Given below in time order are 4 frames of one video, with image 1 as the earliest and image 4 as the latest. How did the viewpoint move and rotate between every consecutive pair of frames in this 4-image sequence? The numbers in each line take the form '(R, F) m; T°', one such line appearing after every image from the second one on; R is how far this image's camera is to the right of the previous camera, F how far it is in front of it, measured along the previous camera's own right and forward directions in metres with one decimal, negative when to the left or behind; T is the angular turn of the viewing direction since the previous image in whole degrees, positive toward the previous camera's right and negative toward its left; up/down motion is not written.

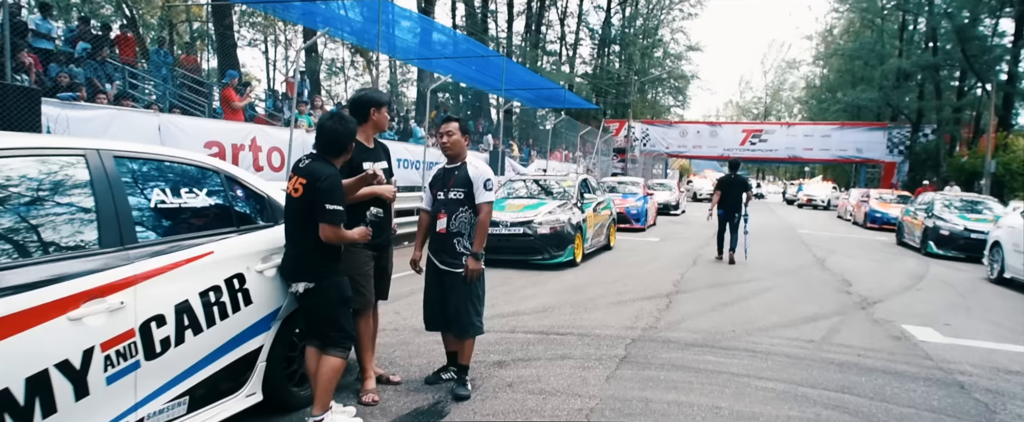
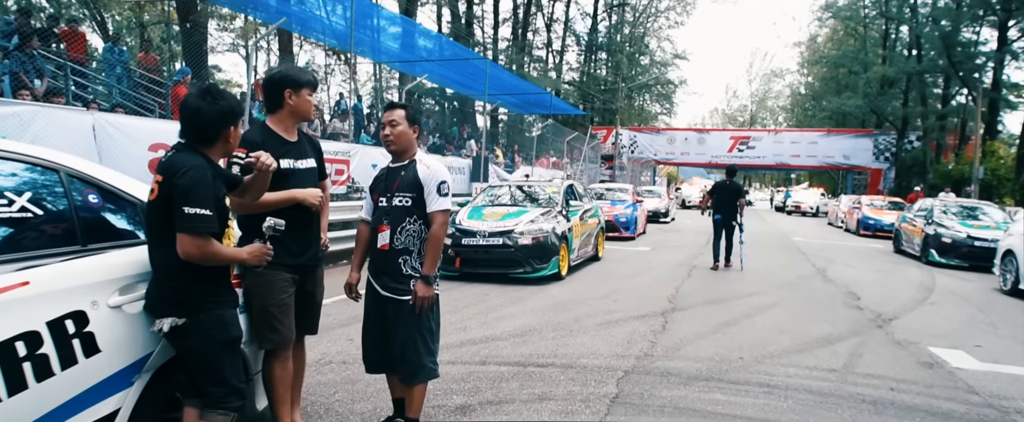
(+0.1, +0.8) m; +1°
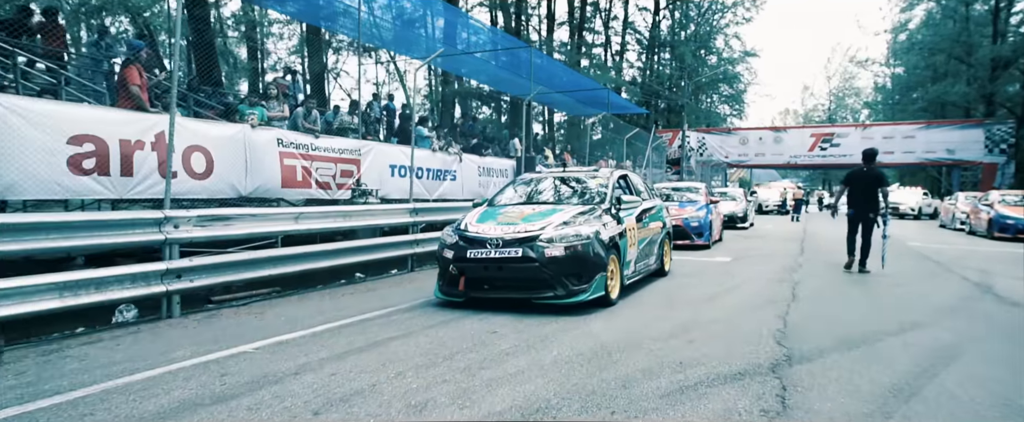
(+0.4, +2.5) m; -6°
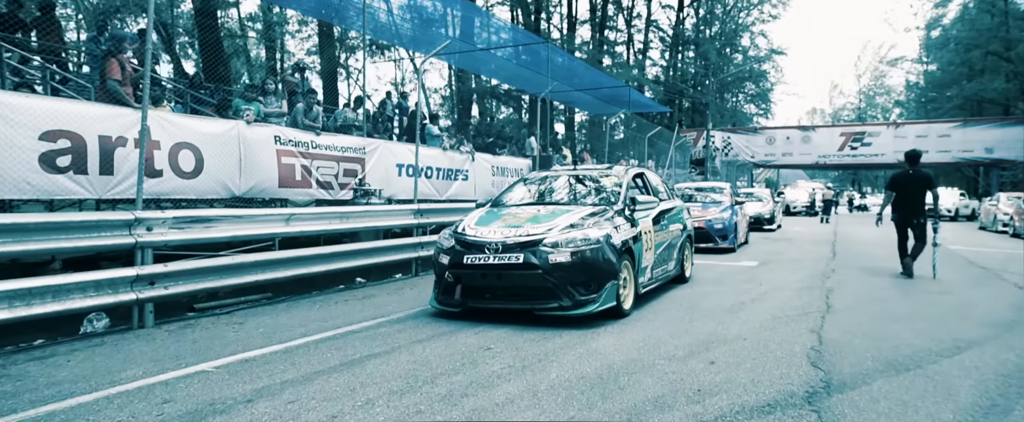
(+0.2, +0.6) m; -2°
